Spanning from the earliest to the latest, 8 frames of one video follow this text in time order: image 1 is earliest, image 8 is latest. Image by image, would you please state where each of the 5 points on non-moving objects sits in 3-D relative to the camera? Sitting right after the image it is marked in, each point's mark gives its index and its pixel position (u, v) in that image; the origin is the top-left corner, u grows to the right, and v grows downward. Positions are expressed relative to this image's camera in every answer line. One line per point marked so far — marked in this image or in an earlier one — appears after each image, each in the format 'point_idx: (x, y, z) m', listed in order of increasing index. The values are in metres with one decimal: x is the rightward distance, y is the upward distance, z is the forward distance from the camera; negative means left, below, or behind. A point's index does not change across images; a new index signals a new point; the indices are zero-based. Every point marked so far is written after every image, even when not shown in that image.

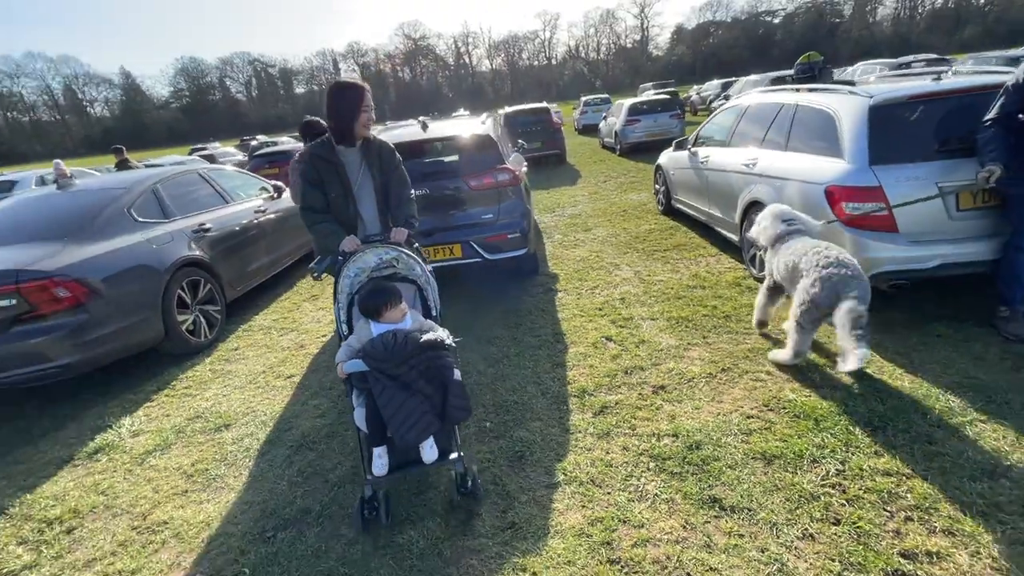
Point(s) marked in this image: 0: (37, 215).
0: (-4.0, +0.6, +4.0) m
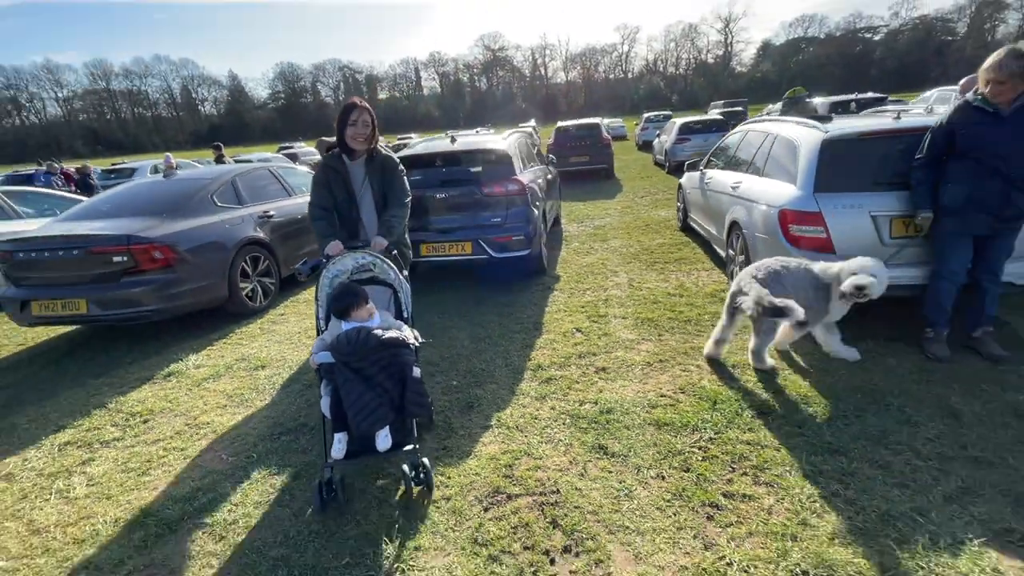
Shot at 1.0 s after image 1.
0: (-4.0, +1.0, +5.2) m
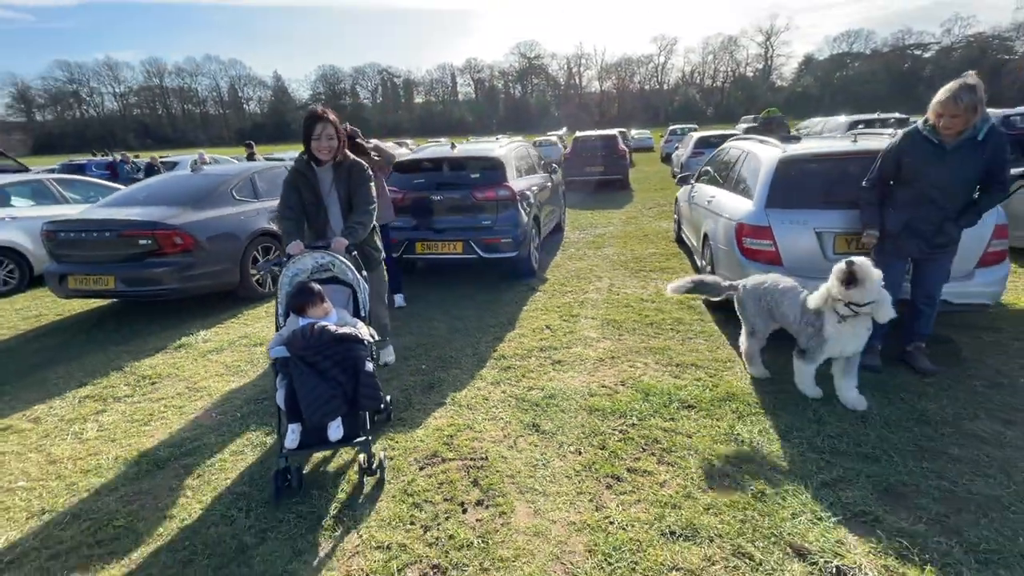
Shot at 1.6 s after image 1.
0: (-4.1, +1.2, +5.8) m
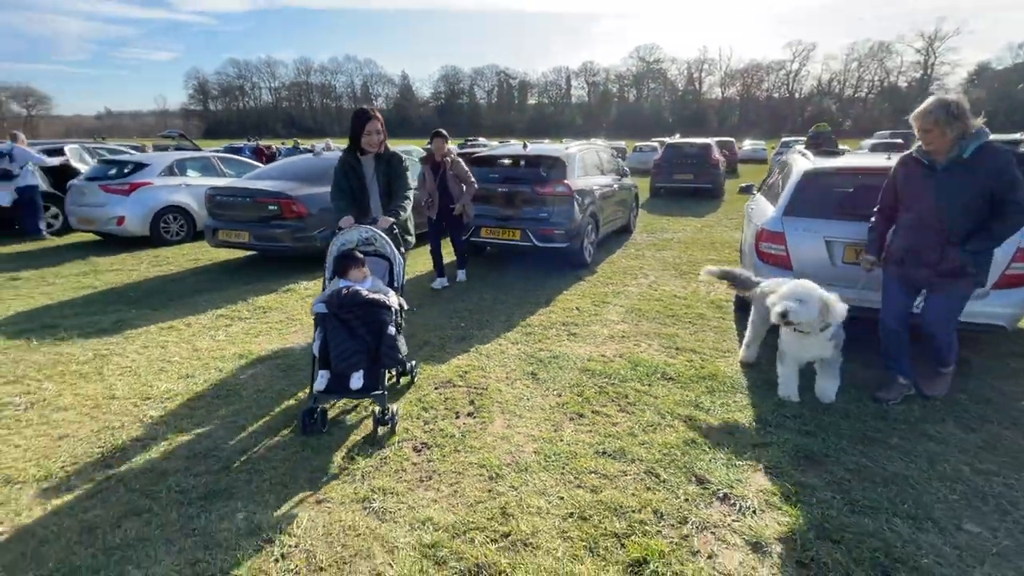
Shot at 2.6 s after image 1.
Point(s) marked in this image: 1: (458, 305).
0: (-3.3, +1.8, +7.3) m
1: (-0.6, -0.2, +5.5) m
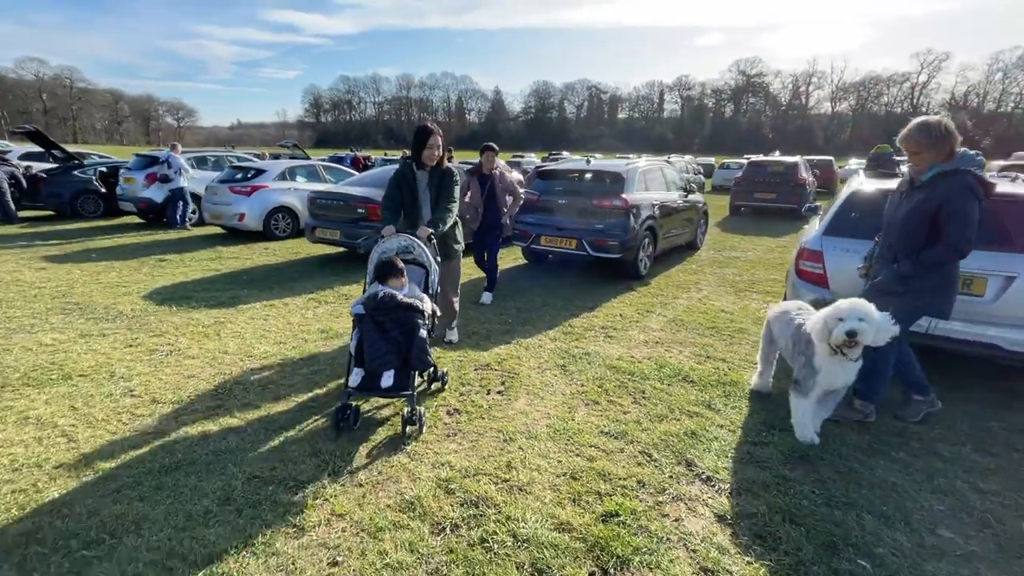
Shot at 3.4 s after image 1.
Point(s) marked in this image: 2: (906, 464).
0: (-2.2, +1.9, +8.3) m
1: (0.0, -0.2, +6.0) m
2: (+2.4, -1.1, +2.9) m
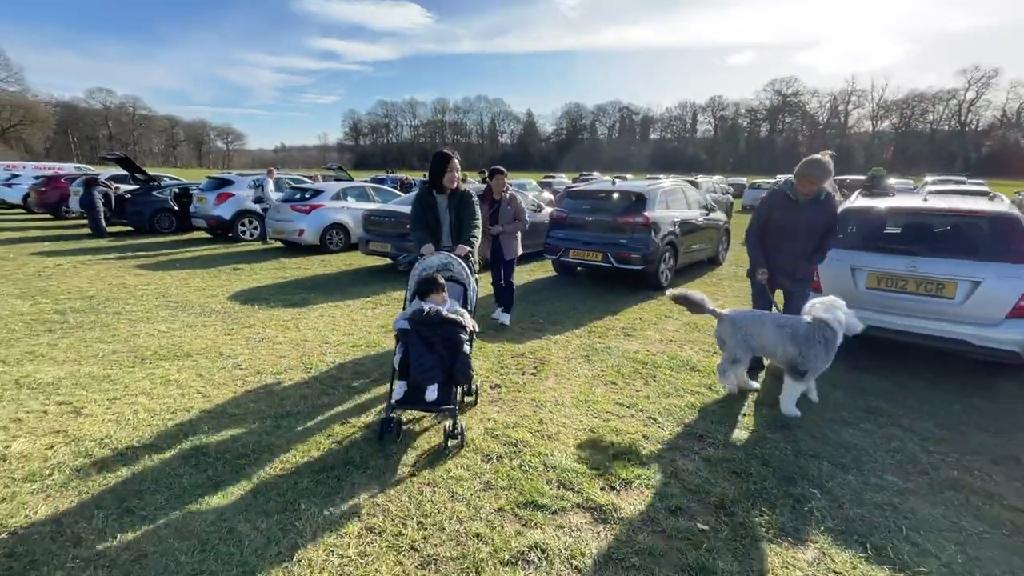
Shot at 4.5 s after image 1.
0: (-1.6, +1.8, +9.3) m
1: (+0.4, -0.3, +6.8) m
2: (+2.6, -1.0, +3.5) m
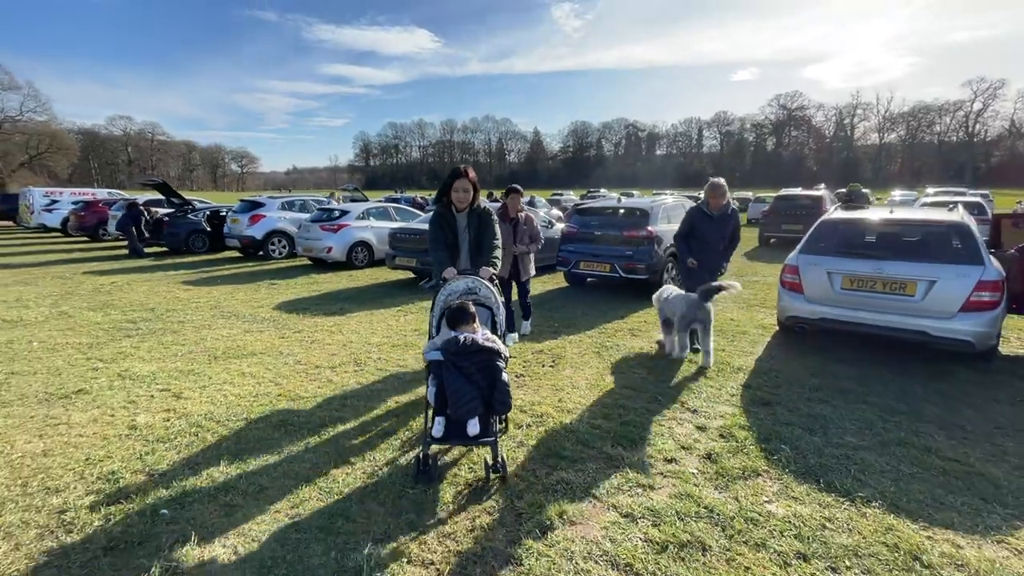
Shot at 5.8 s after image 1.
0: (-1.3, +1.6, +10.1) m
1: (+0.7, -0.4, +7.5) m
2: (+2.8, -1.0, +4.1) m
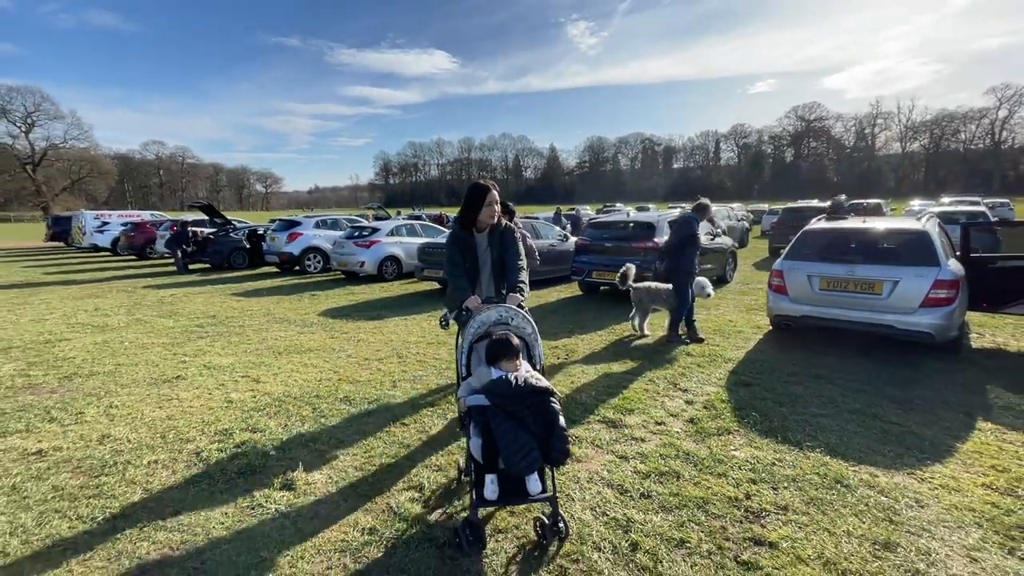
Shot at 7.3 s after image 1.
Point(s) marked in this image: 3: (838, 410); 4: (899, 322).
0: (-0.9, +1.3, +11.0) m
1: (+1.0, -0.5, +8.3) m
2: (+3.0, -1.0, +4.9) m
3: (+2.9, -1.1, +4.3) m
4: (+4.4, -0.4, +5.4) m
